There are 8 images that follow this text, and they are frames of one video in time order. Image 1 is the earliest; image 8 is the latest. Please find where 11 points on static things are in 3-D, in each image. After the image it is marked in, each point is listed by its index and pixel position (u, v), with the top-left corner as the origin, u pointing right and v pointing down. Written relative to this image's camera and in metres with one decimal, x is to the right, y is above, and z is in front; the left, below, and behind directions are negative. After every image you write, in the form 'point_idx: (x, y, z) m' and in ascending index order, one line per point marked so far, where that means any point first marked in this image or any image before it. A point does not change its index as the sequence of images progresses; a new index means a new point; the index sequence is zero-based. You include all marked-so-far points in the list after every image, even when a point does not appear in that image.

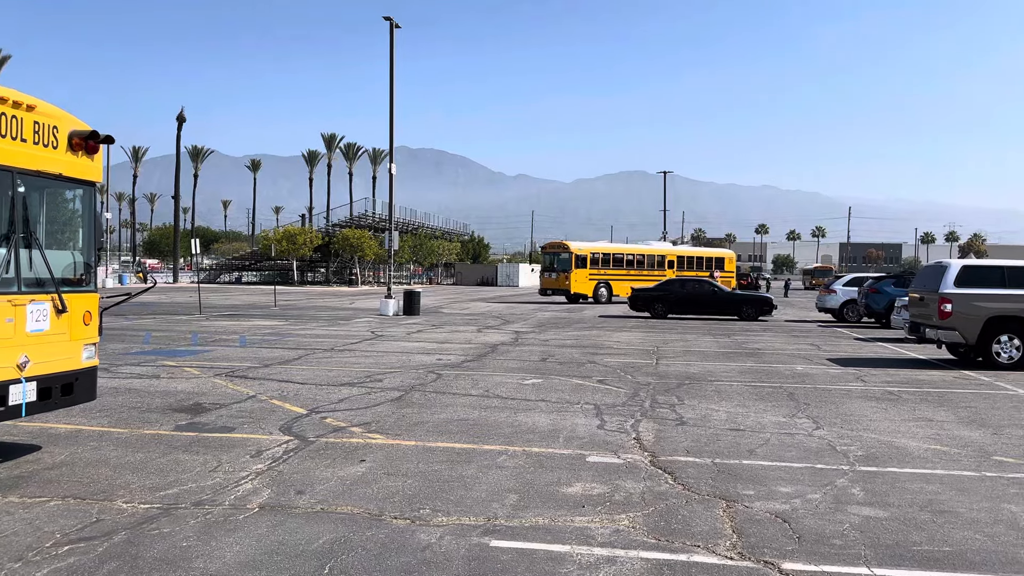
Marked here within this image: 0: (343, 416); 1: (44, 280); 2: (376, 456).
0: (-1.8, -1.4, +9.0) m
1: (-3.7, +0.1, +6.5) m
2: (-1.2, -1.4, +7.1) m
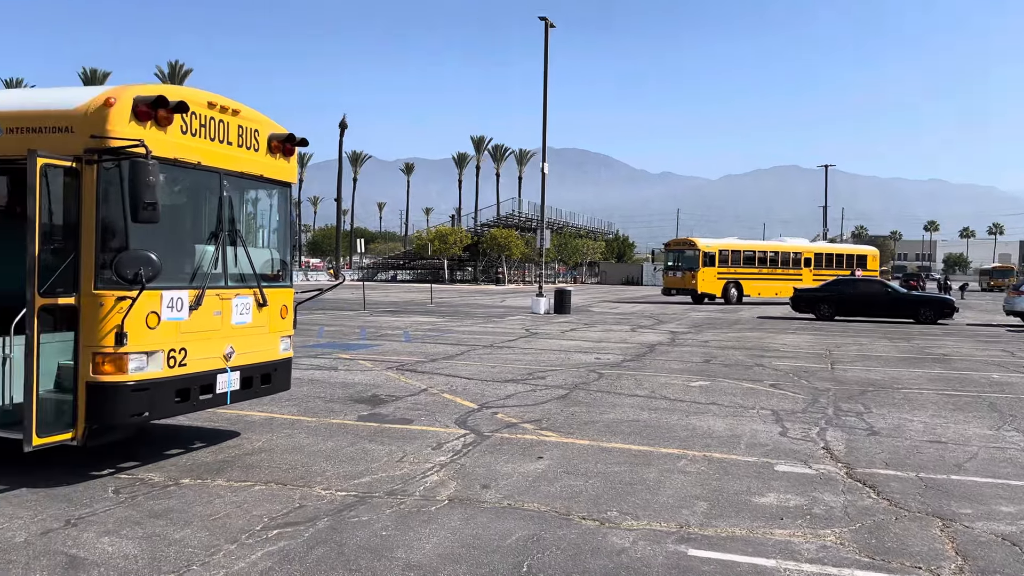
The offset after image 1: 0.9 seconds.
0: (0.0, -1.4, +9.0) m
1: (-2.2, +0.1, +6.8) m
2: (+0.4, -1.4, +7.0) m
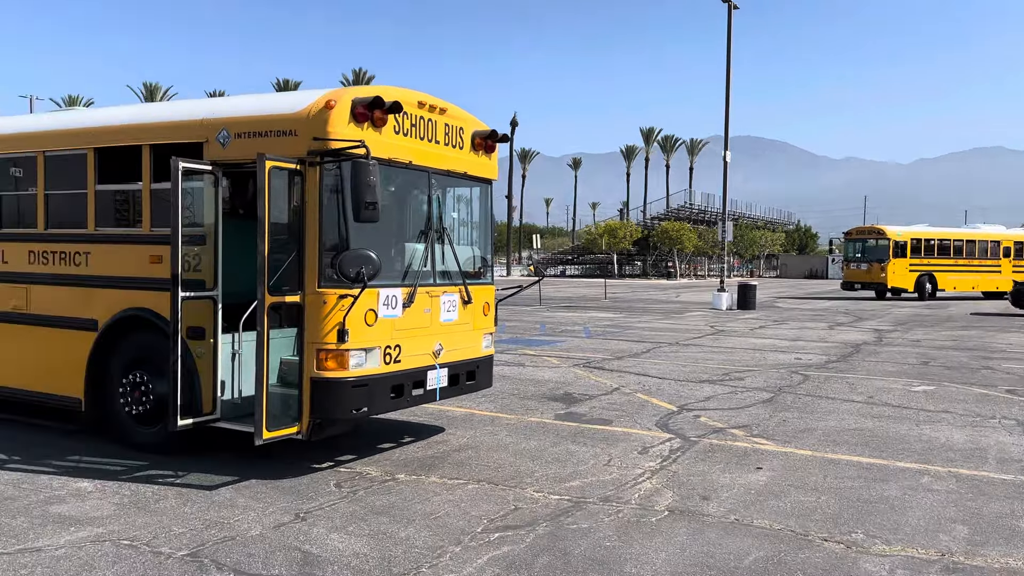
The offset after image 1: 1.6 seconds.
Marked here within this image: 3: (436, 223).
0: (+2.1, -1.3, +8.6) m
1: (-0.5, +0.1, +6.8) m
2: (+2.1, -1.4, +6.5) m
3: (-0.6, +0.5, +6.6) m
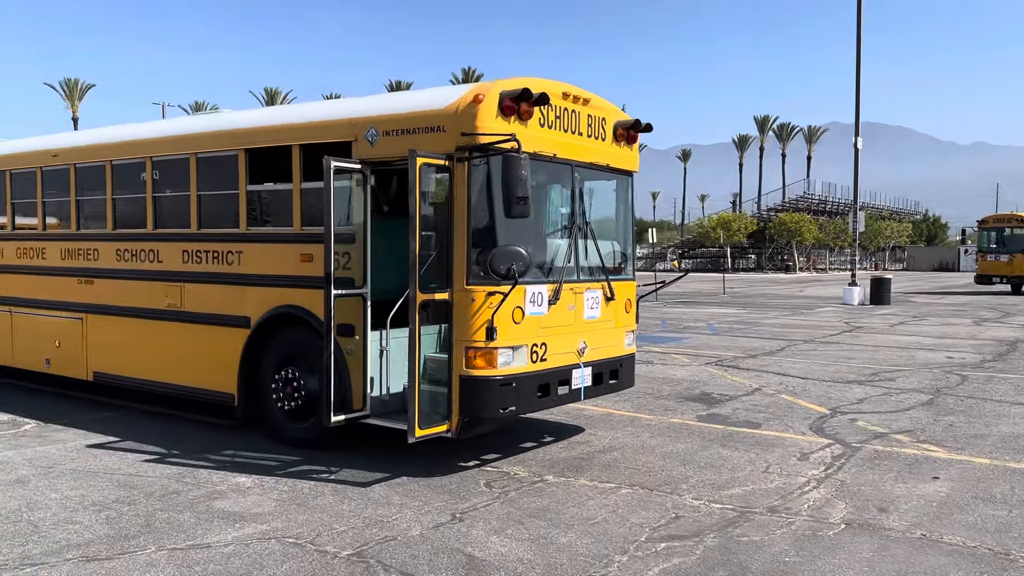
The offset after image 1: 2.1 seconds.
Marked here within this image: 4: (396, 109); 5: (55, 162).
0: (+3.5, -1.3, +8.0) m
1: (+0.7, +0.2, +6.6) m
2: (+3.2, -1.3, +6.0) m
3: (+0.5, +0.6, +6.4) m
4: (-0.8, +1.3, +6.0) m
5: (-4.6, +1.3, +8.3) m
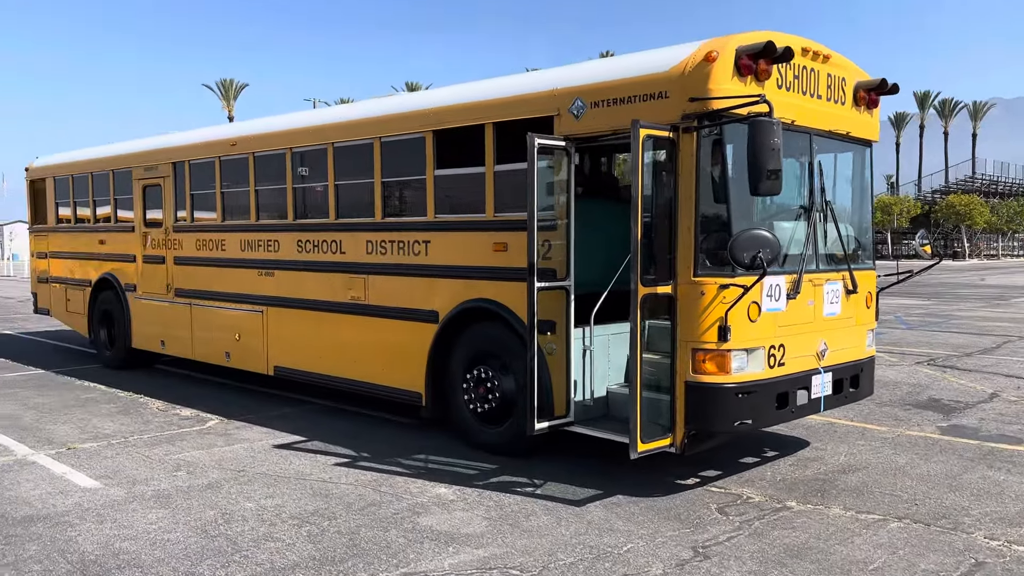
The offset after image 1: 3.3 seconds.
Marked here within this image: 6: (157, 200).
0: (+5.2, -1.2, +6.6) m
1: (+2.2, +0.2, +5.7) m
2: (+4.6, -1.3, +4.6) m
3: (+2.0, +0.6, +5.5) m
4: (+0.6, +1.4, +5.3) m
5: (-2.7, +1.3, +8.2) m
6: (-4.0, +1.0, +9.3) m
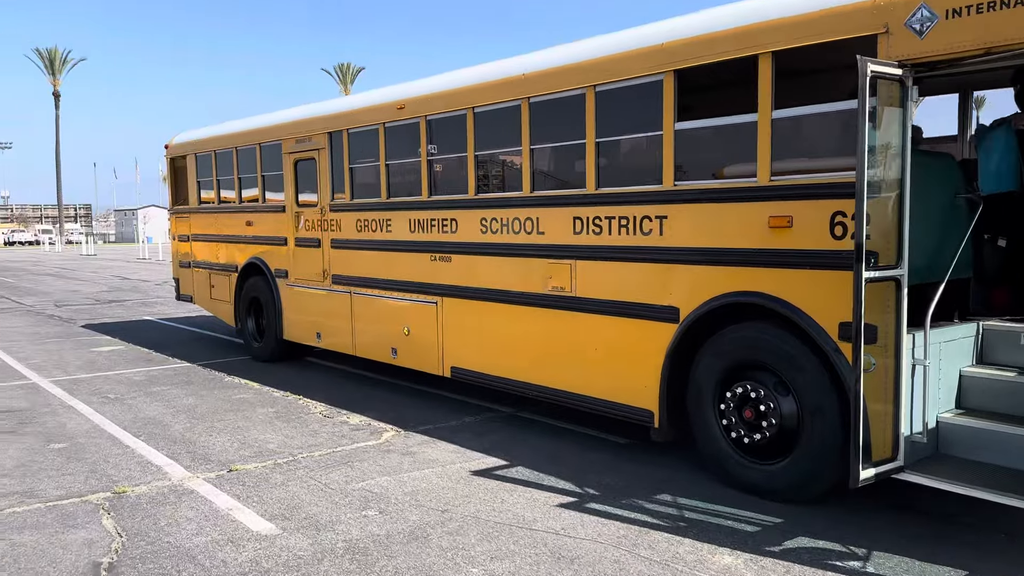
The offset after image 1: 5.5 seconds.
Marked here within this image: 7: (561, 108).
0: (+6.8, -1.1, +4.4) m
1: (+3.7, +0.3, +3.9) m
2: (+5.9, -1.3, +2.6) m
3: (+3.5, +0.7, +3.7) m
4: (+2.0, +1.4, +3.7) m
5: (-0.9, +1.5, +7.0) m
6: (-2.0, +1.1, +8.3) m
7: (+0.3, +1.2, +5.6) m
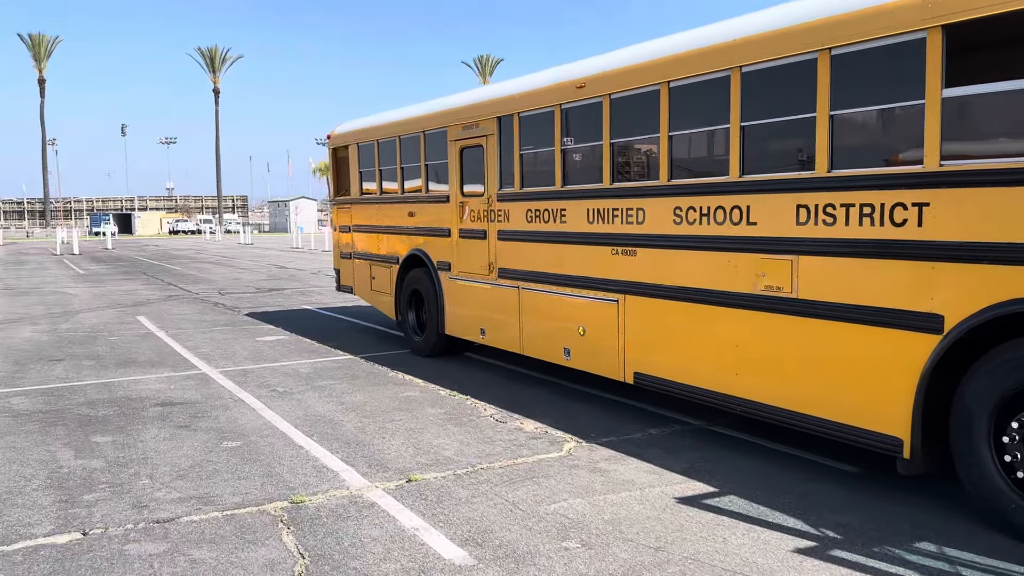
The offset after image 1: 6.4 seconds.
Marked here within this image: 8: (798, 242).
0: (+7.7, -1.2, +2.7) m
1: (+4.6, +0.2, +2.6) m
2: (+6.6, -1.4, +1.0) m
3: (+4.4, +0.6, +2.4) m
4: (+2.9, +1.4, +2.6) m
5: (+0.5, +1.5, +6.3) m
6: (-0.3, +1.2, +7.8) m
7: (+1.6, +1.2, +4.8) m
8: (+1.7, +0.3, +4.8) m
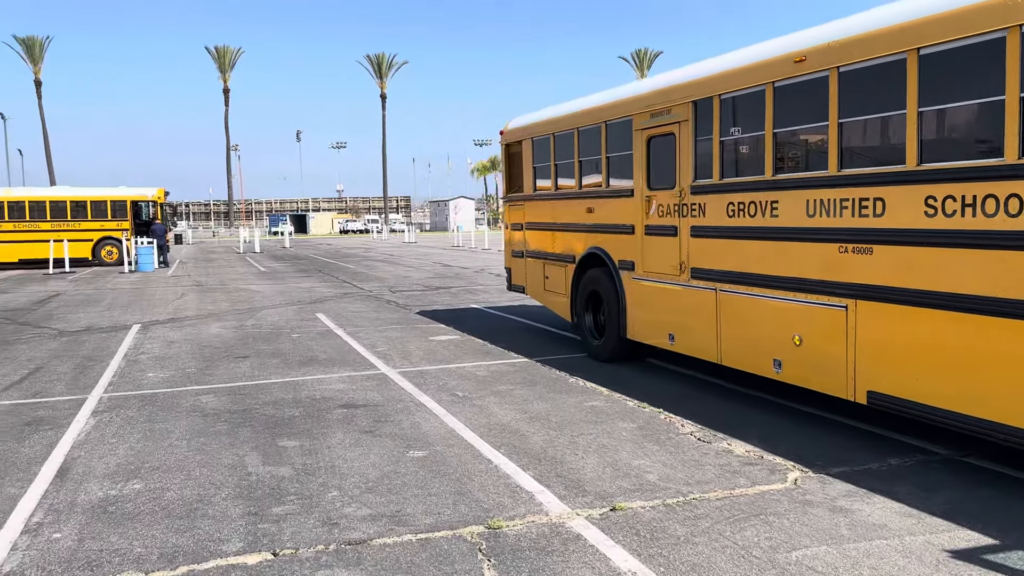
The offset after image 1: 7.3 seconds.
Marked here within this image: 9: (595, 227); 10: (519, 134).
0: (+8.3, -1.3, +0.6) m
1: (+5.3, +0.1, +1.1) m
2: (+6.9, -1.5, -0.8) m
3: (+5.0, +0.5, +1.0) m
4: (+3.6, +1.3, +1.4) m
5: (+2.0, +1.5, +5.5) m
6: (+1.3, +1.2, +7.1) m
7: (+2.7, +1.2, +3.8) m
8: (+2.8, +0.2, +3.8) m
9: (+0.8, +0.6, +8.3) m
10: (+0.1, +1.9, +9.8) m
